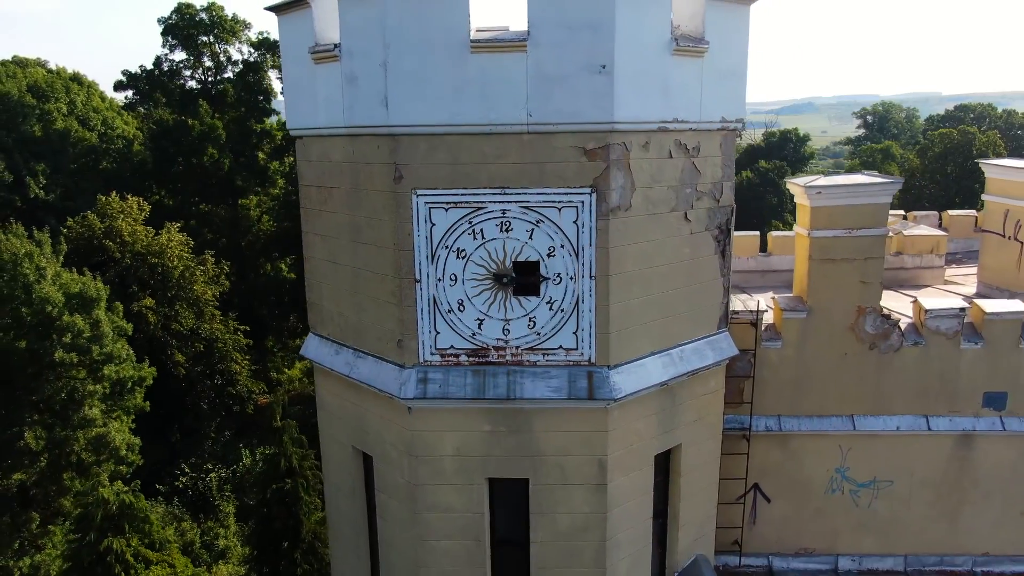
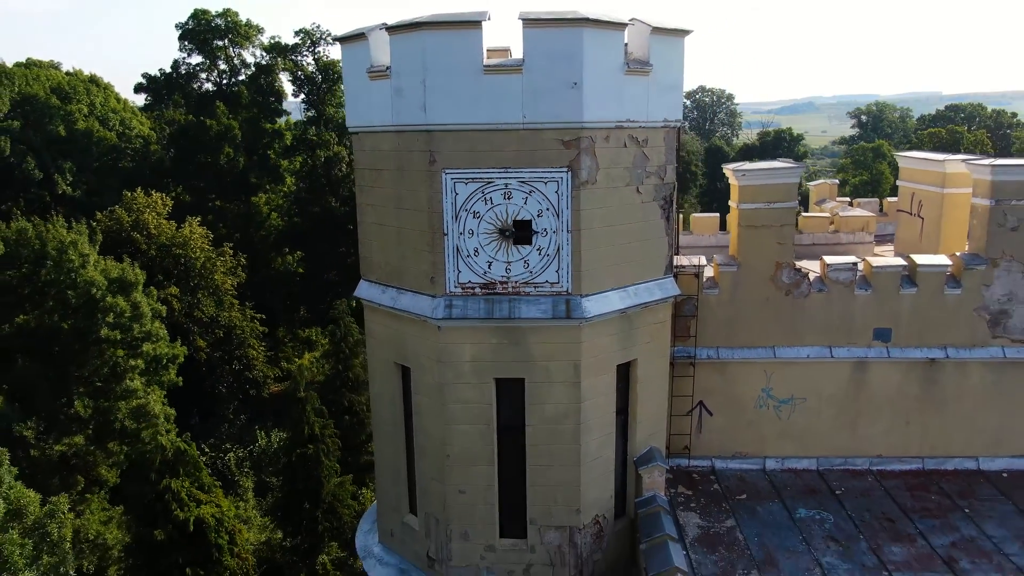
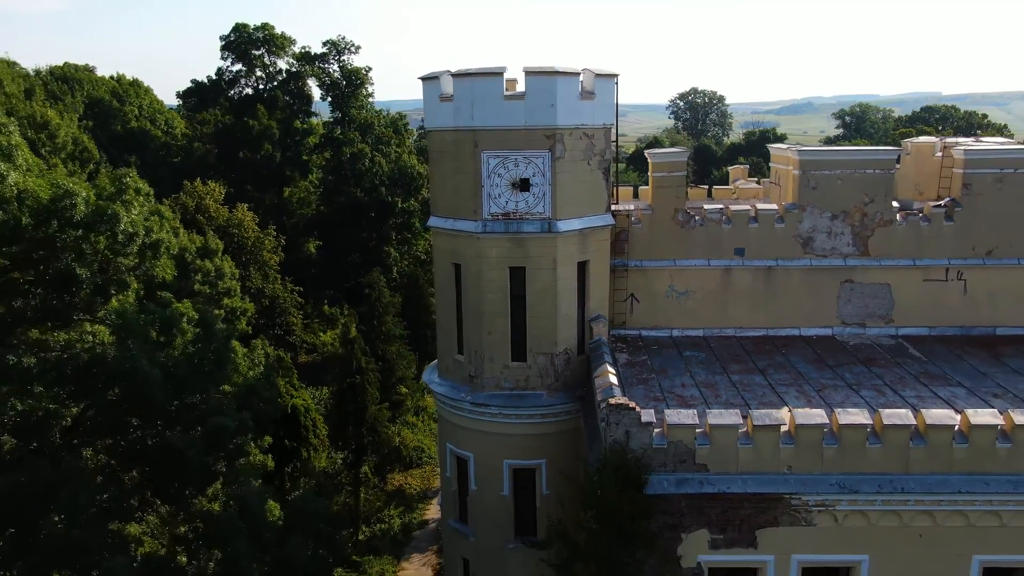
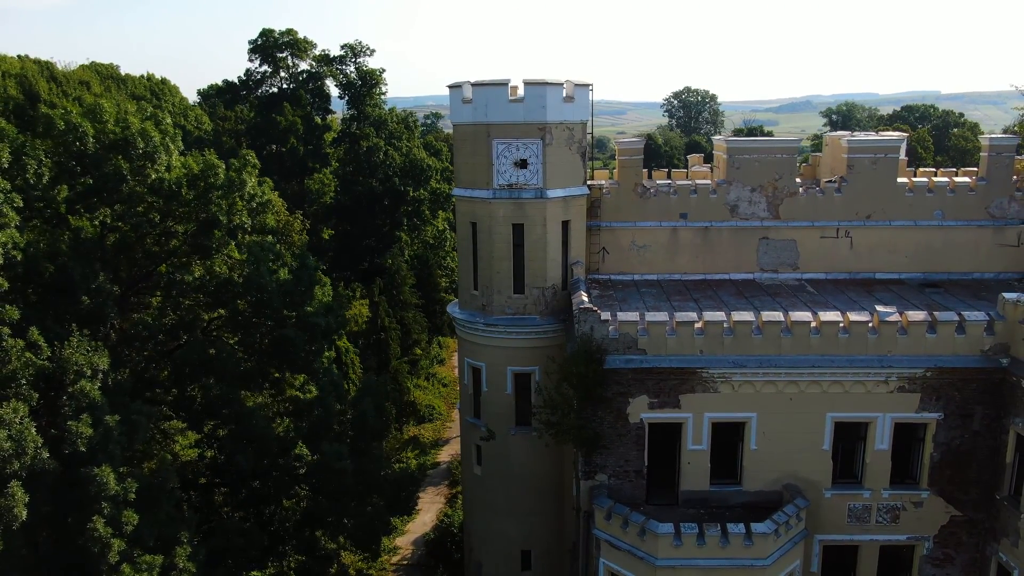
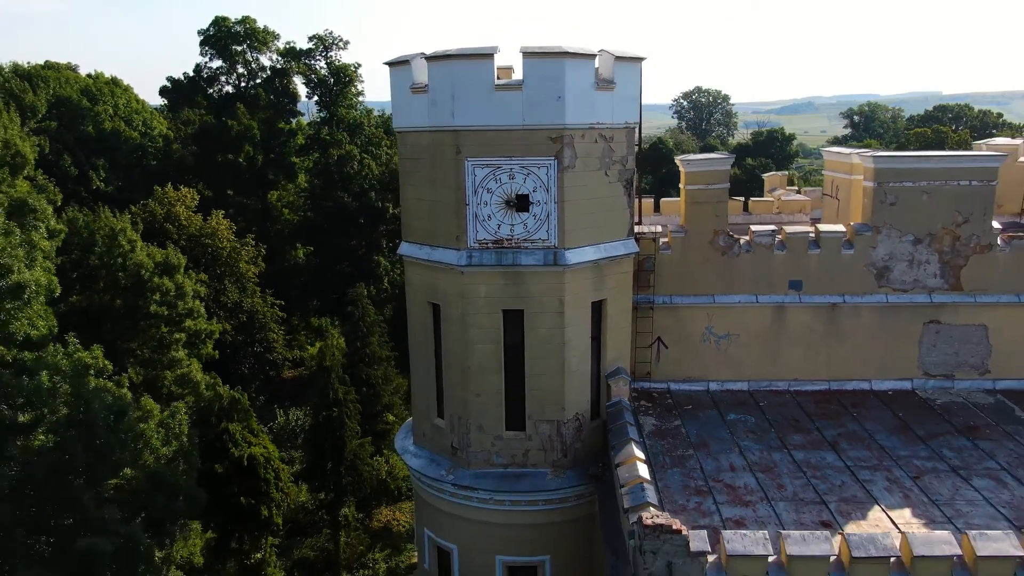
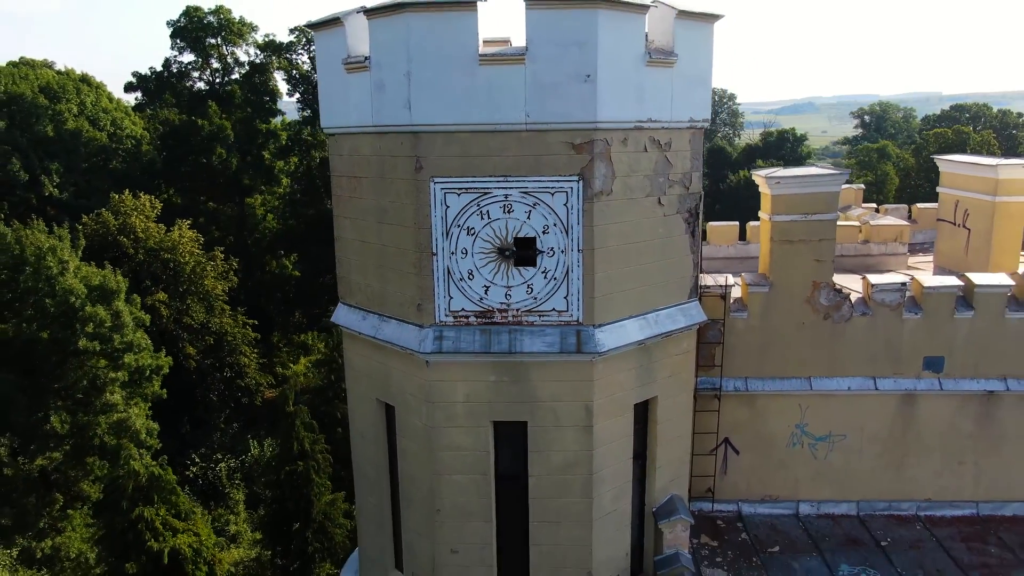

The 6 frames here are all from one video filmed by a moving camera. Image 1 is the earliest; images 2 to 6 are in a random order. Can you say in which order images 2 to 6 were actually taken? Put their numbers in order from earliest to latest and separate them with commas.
6, 2, 5, 3, 4
